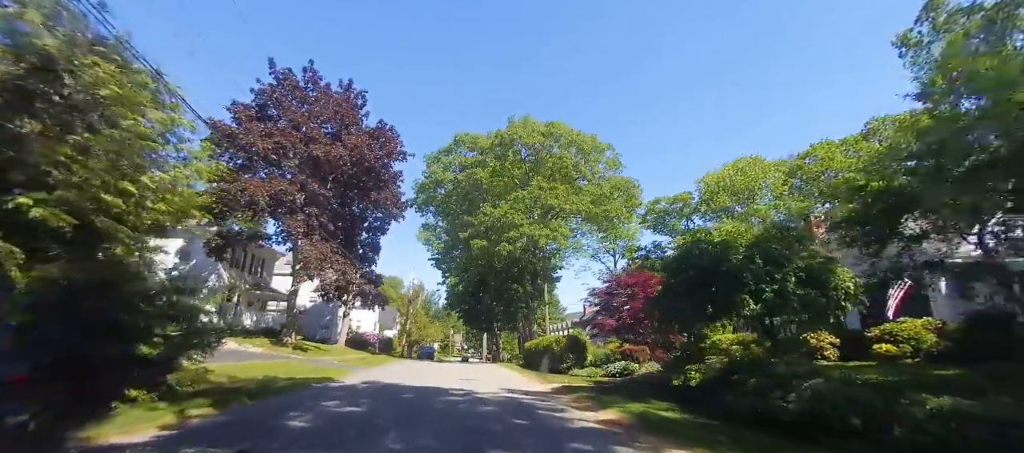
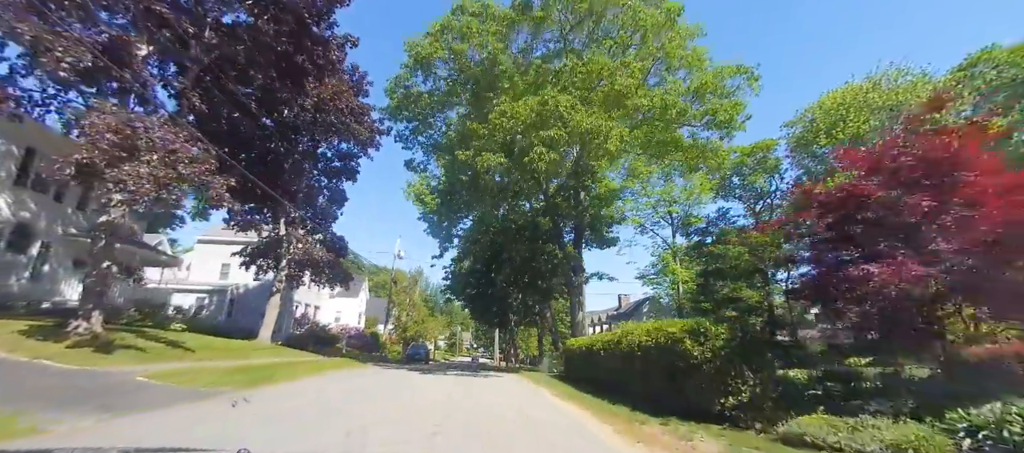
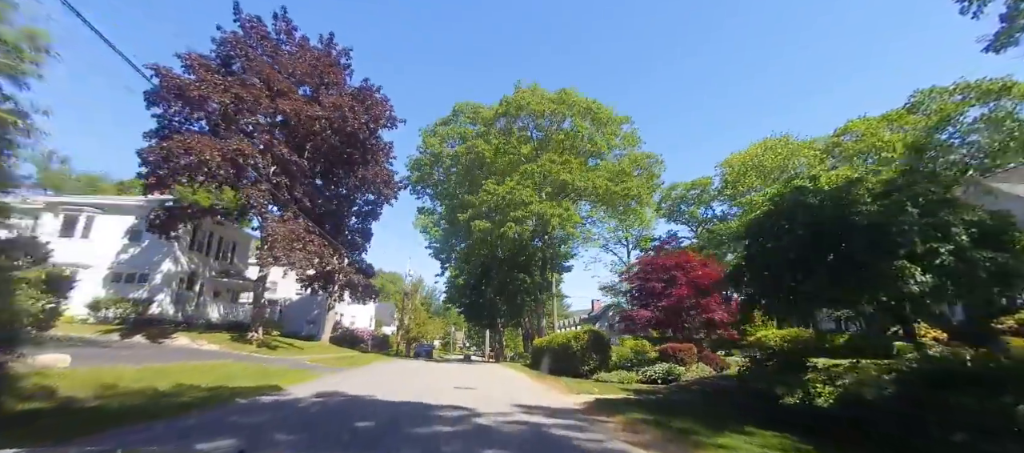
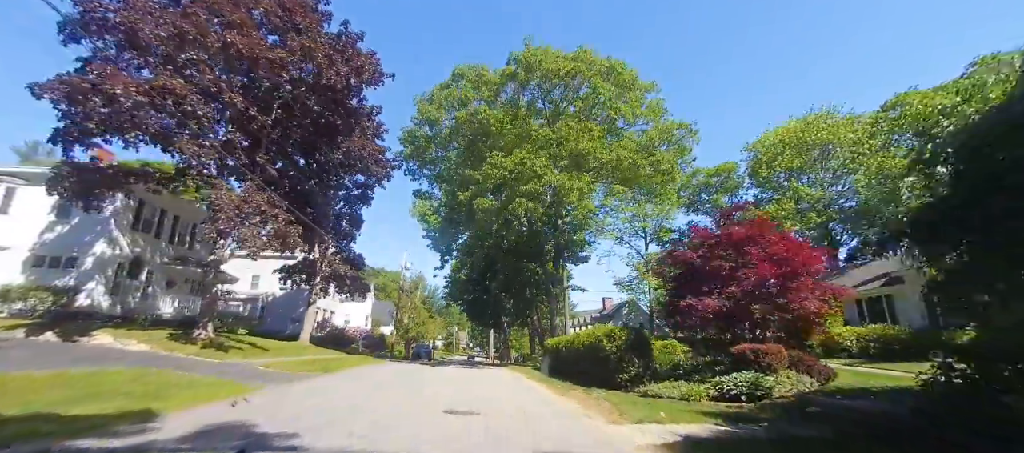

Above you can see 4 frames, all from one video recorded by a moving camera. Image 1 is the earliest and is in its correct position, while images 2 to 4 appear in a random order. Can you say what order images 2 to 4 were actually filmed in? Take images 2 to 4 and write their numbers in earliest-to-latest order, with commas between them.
3, 4, 2
